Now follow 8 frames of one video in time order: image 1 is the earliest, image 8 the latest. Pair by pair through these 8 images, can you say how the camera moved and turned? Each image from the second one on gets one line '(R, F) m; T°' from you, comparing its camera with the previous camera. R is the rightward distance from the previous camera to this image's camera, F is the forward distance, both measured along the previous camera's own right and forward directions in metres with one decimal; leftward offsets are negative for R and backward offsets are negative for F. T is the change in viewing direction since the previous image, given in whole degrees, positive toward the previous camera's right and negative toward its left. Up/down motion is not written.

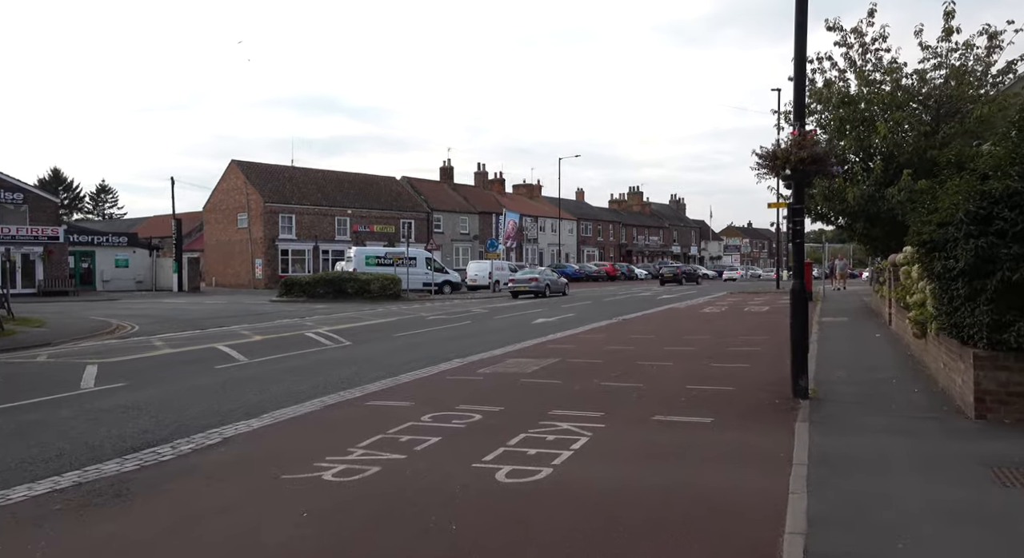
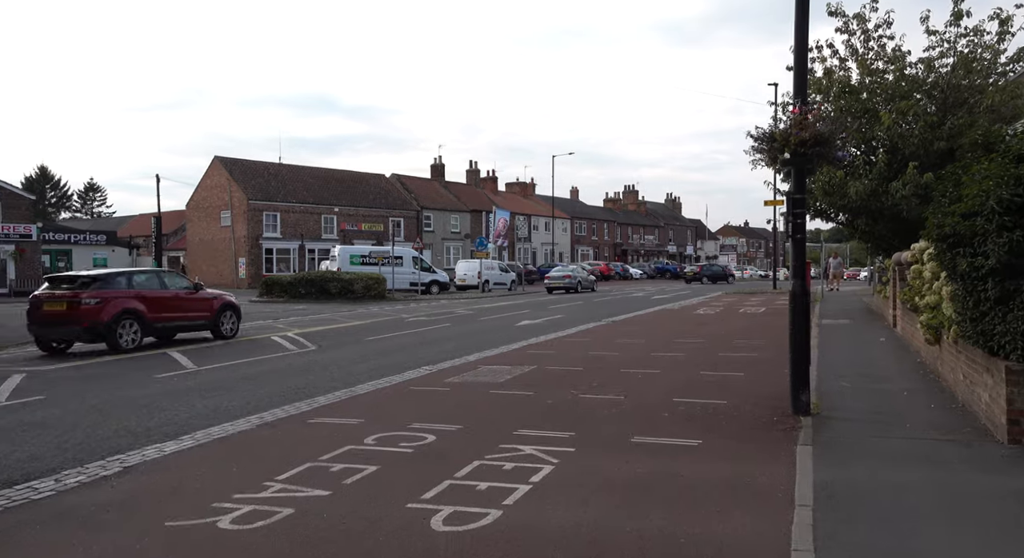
(+0.4, +1.2) m; 0°
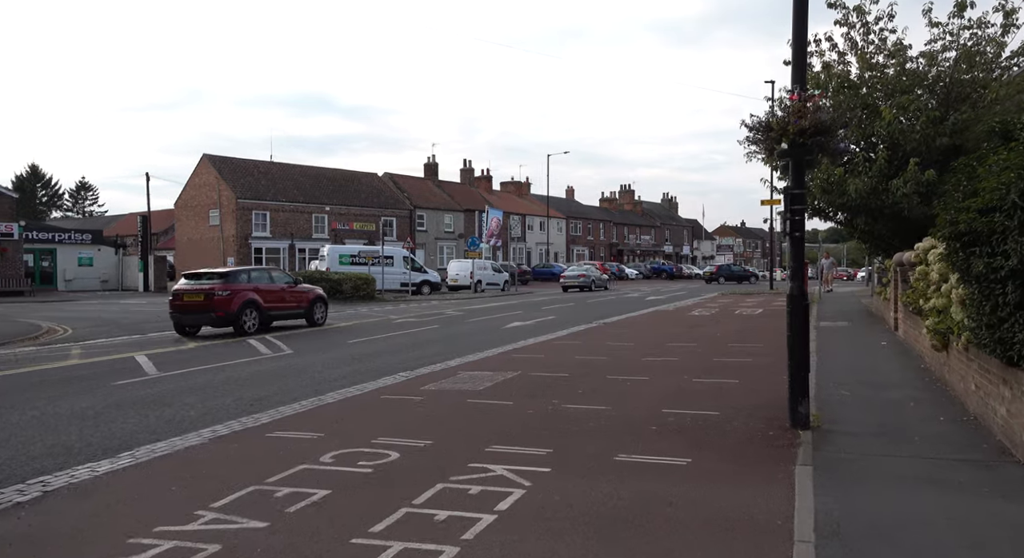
(+0.2, +0.7) m; 0°
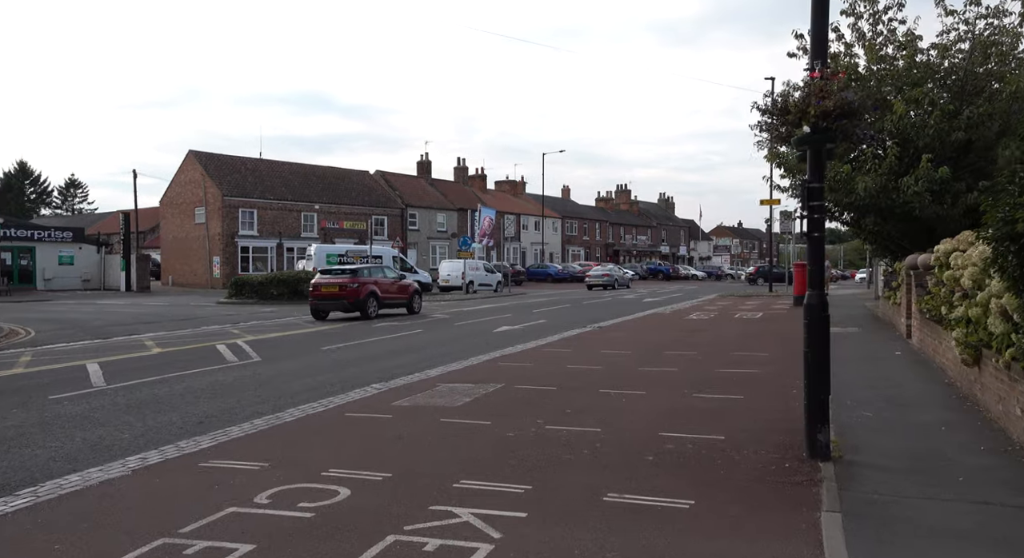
(+0.2, +1.1) m; 0°
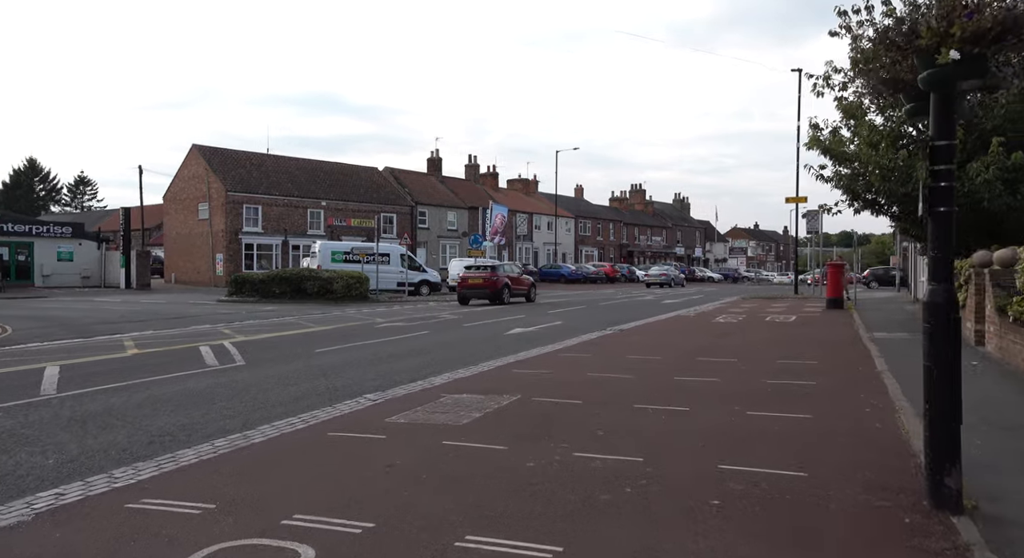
(-0.1, +1.7) m; -1°
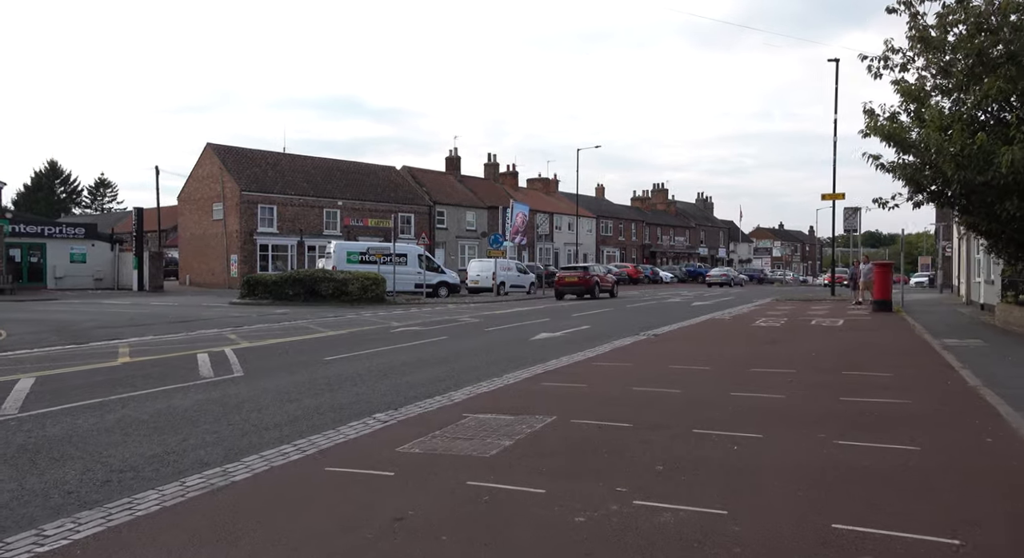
(-0.2, +1.5) m; -1°
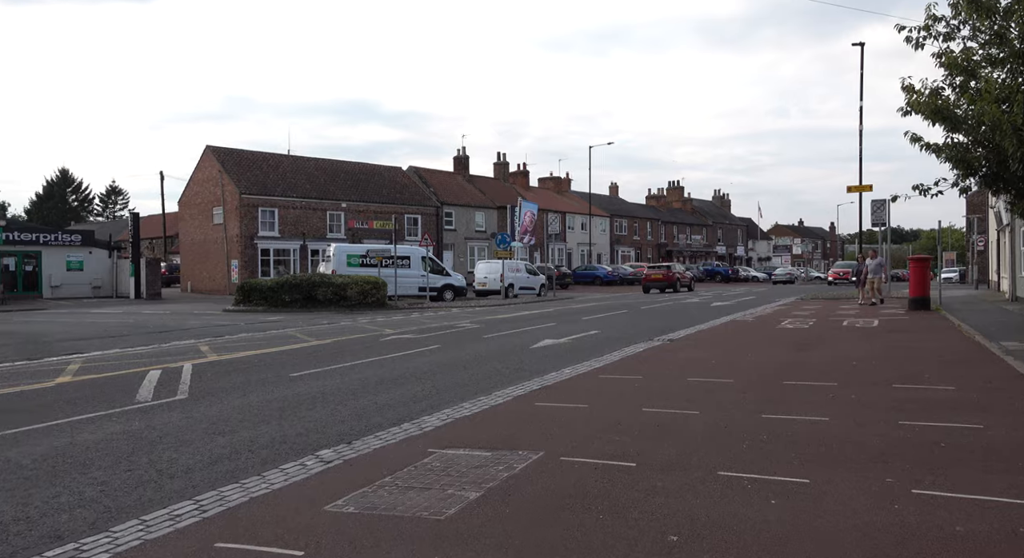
(+0.3, +1.7) m; -1°
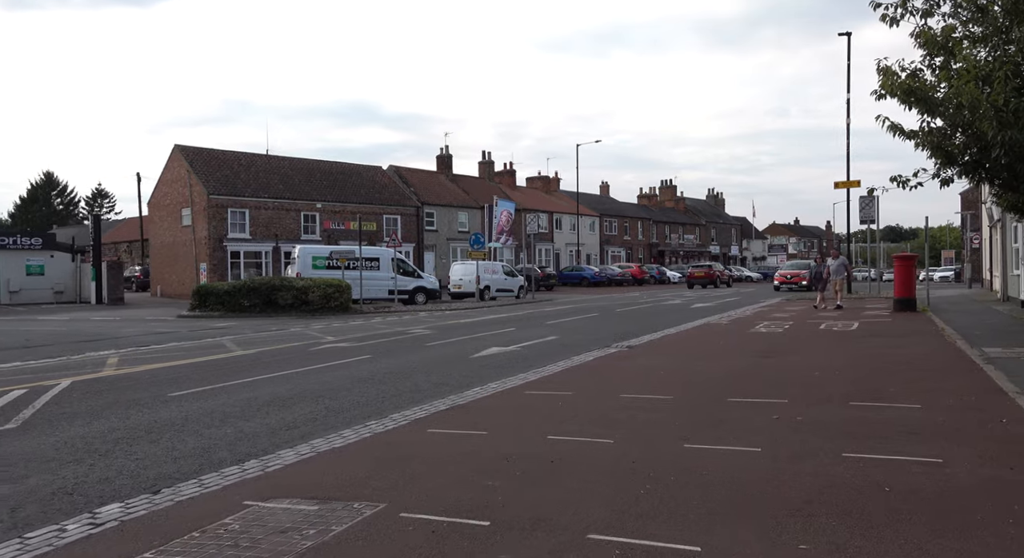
(+1.0, +1.5) m; 0°
